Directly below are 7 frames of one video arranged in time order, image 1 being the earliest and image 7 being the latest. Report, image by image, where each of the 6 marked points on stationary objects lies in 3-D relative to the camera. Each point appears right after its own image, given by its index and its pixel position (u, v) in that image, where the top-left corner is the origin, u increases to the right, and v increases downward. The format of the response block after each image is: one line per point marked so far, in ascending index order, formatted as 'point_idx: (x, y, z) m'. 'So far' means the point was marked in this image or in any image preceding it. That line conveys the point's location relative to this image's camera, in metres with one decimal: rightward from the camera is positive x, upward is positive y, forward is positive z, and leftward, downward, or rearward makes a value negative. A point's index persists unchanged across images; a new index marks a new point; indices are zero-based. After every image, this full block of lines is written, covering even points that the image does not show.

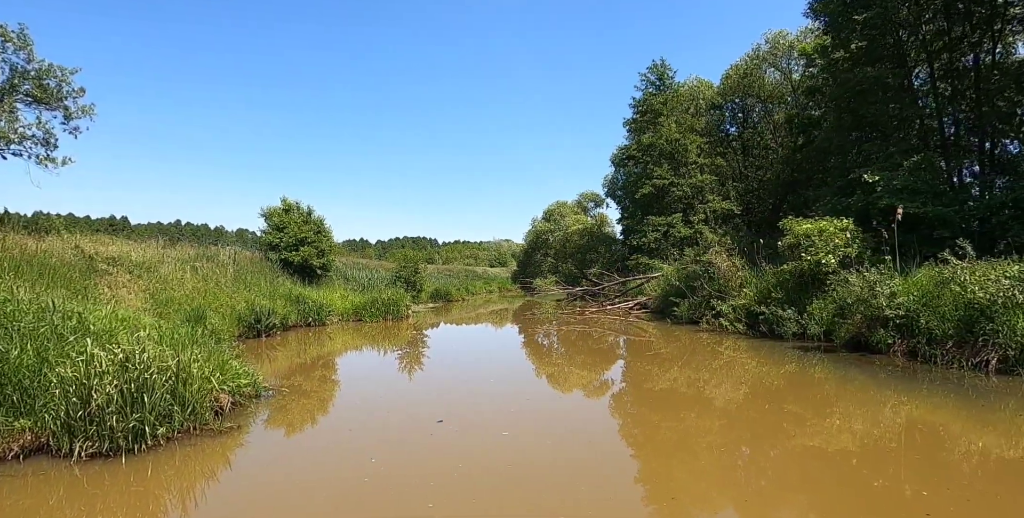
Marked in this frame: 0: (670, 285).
0: (+5.0, -0.7, +17.9) m
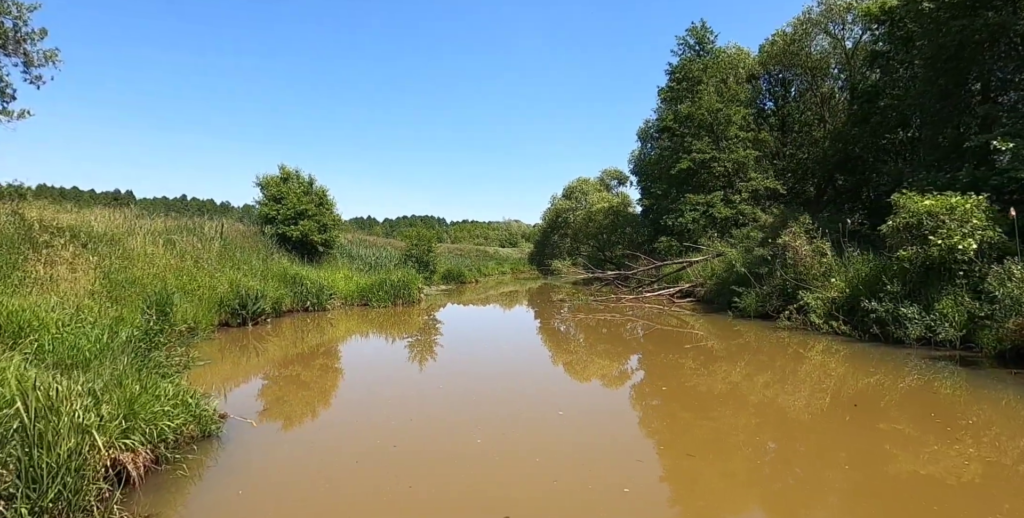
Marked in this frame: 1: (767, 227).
0: (+5.7, -0.3, +15.5) m
1: (+7.5, +0.8, +16.6) m
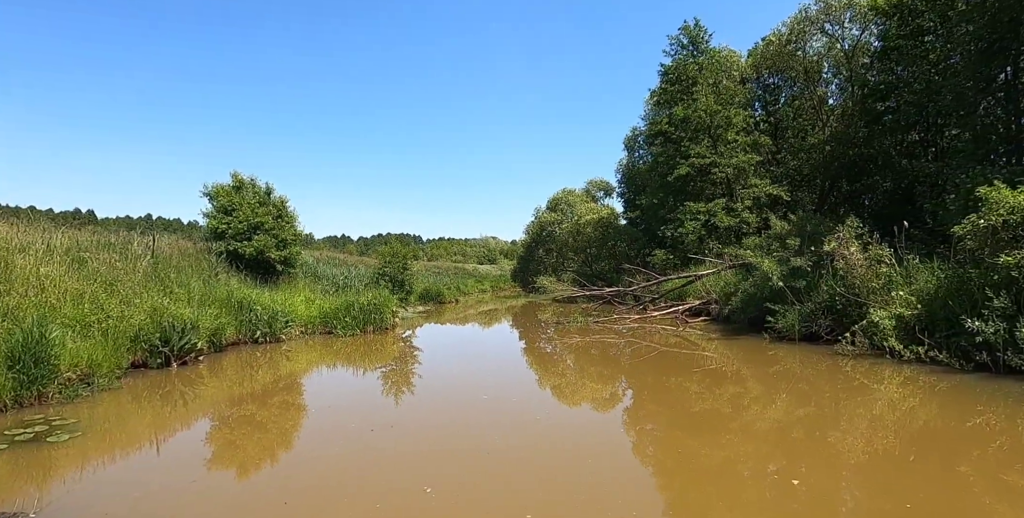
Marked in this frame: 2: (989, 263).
0: (+5.5, -0.5, +13.5) m
1: (+7.2, +0.5, +14.7) m
2: (+7.1, 0.0, +8.7) m
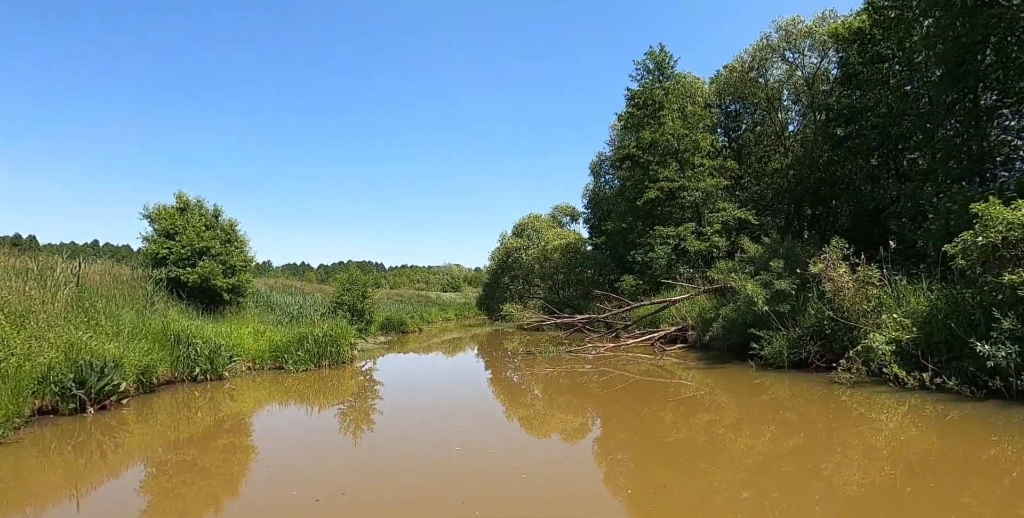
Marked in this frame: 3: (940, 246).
0: (+4.8, -1.1, +12.9) m
1: (+6.4, -0.1, +14.3) m
2: (+6.7, -0.3, +8.3) m
3: (+8.4, +0.3, +11.4) m
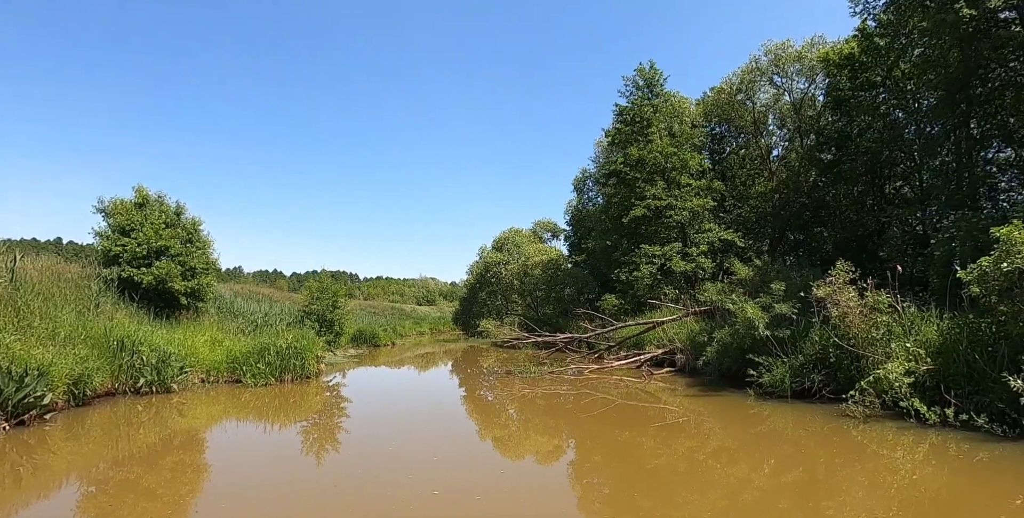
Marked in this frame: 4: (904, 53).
0: (+4.5, -1.5, +12.3) m
1: (+6.0, -0.6, +13.7) m
2: (+6.5, -0.7, +7.7) m
3: (+8.1, -0.3, +11.0) m
4: (+12.6, +6.6, +18.8) m
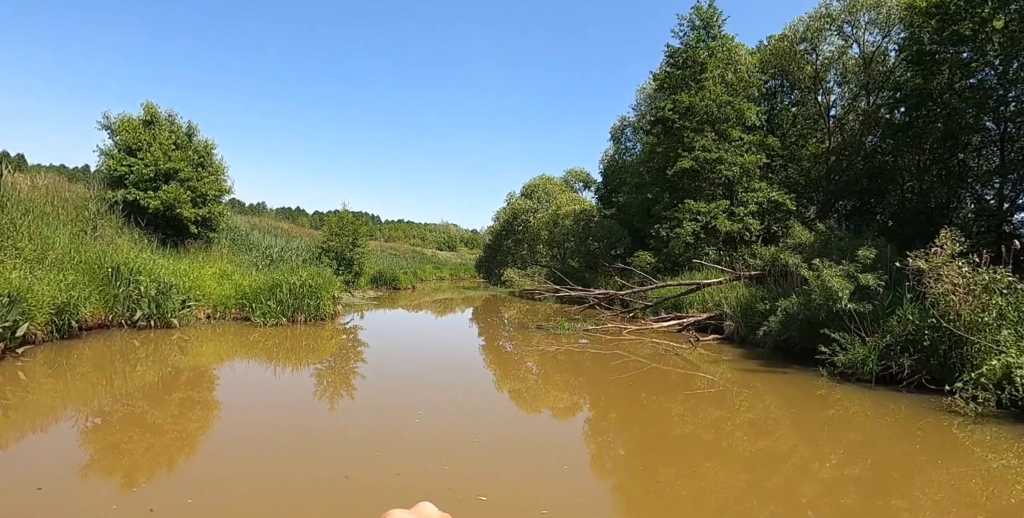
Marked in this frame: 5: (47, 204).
0: (+5.1, -0.8, +11.0) m
1: (+6.8, +0.2, +12.3) m
2: (+7.1, -0.5, +6.3) m
3: (+8.8, +0.1, +9.4) m
4: (+13.9, +7.3, +16.5) m
5: (-8.4, +1.1, +10.8) m
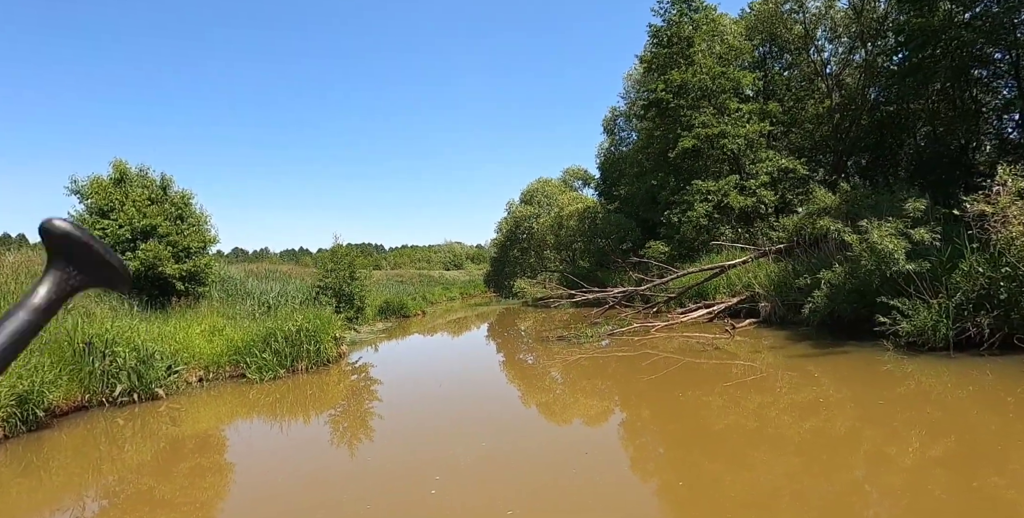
0: (+5.3, -0.2, +10.0) m
1: (+6.9, +0.9, +11.3) m
2: (+7.1, +0.4, +5.3) m
3: (+8.8, +1.2, +8.4) m
4: (+13.0, +9.0, +15.6) m
5: (-8.3, -0.3, +10.0) m
